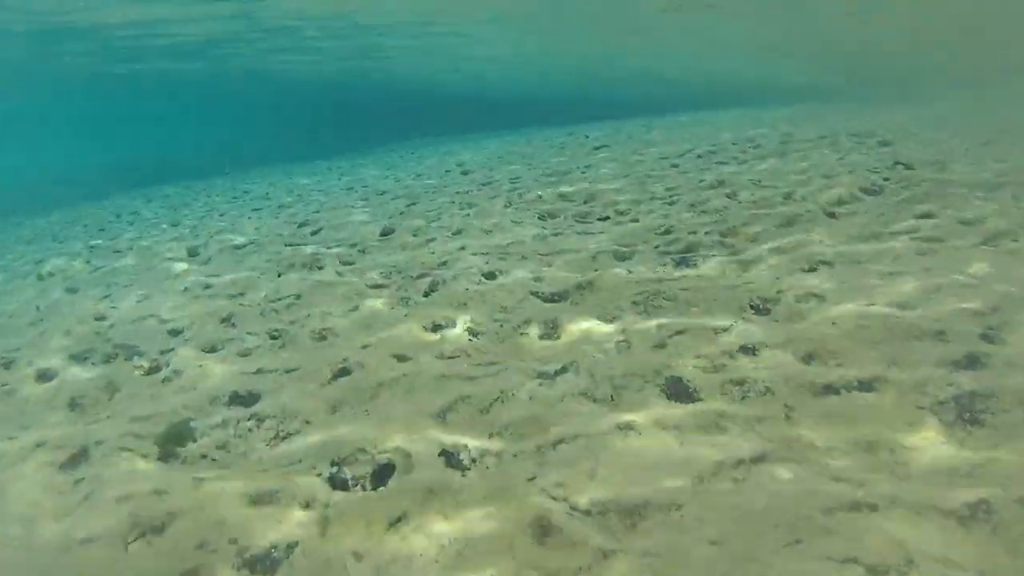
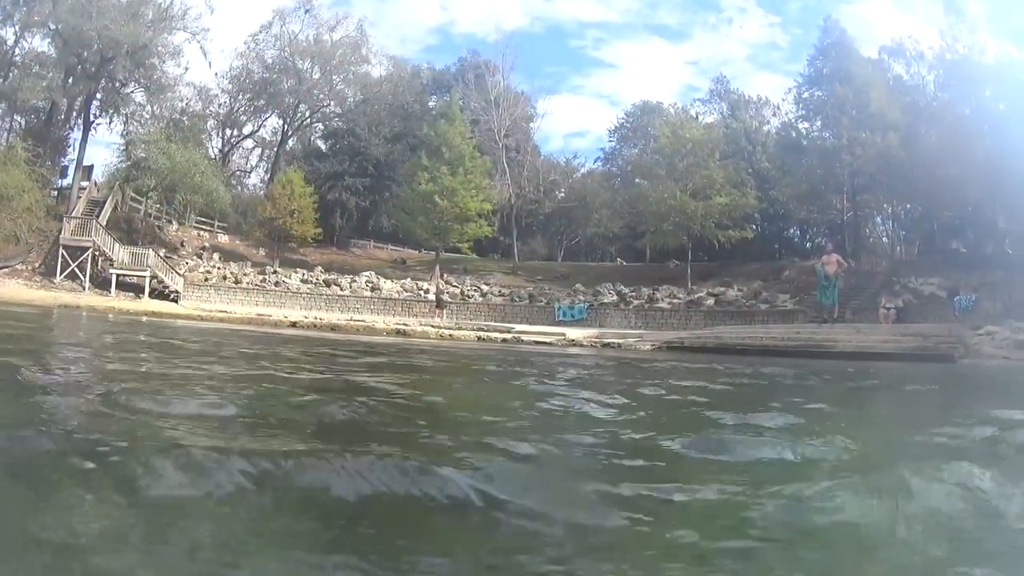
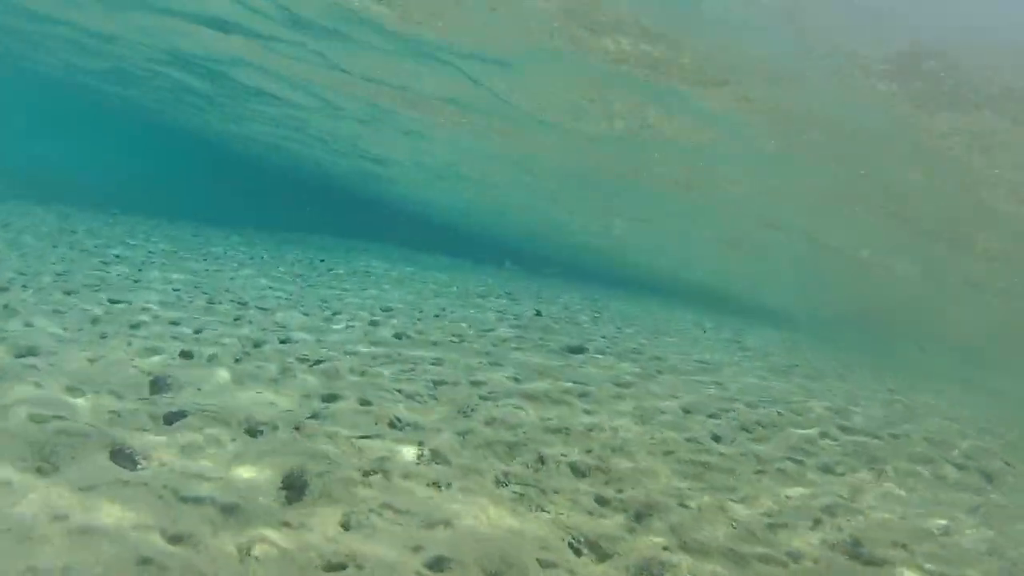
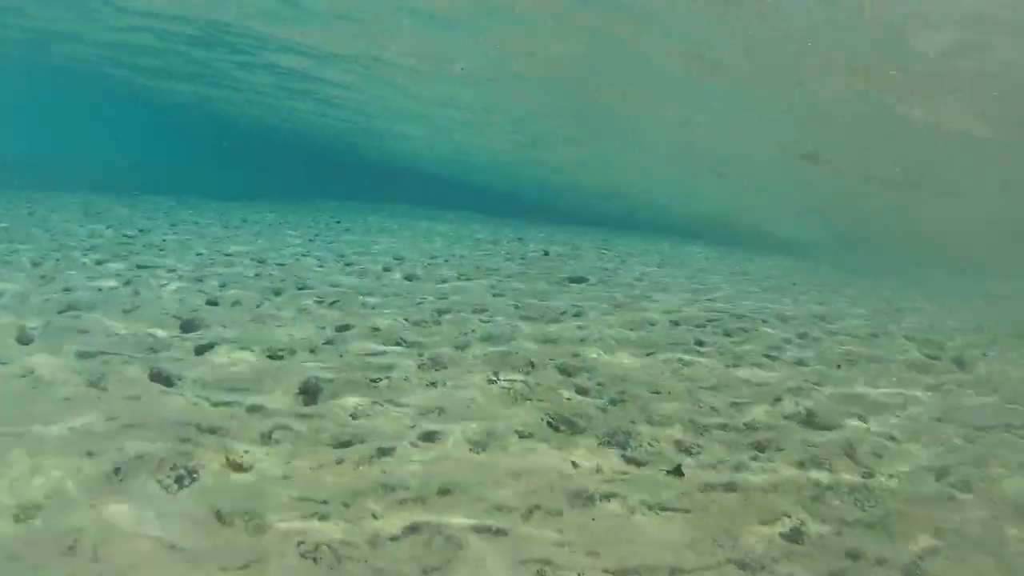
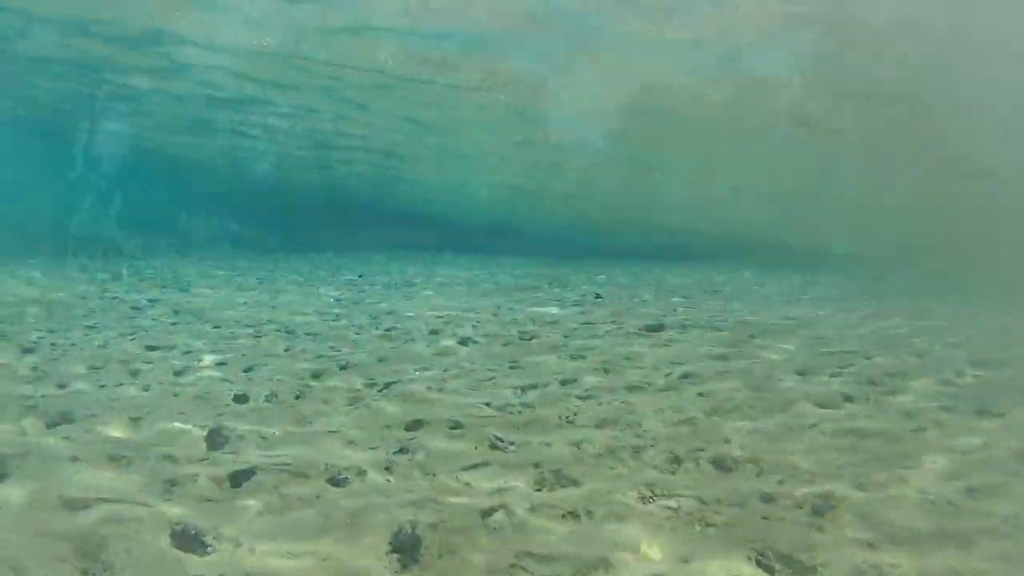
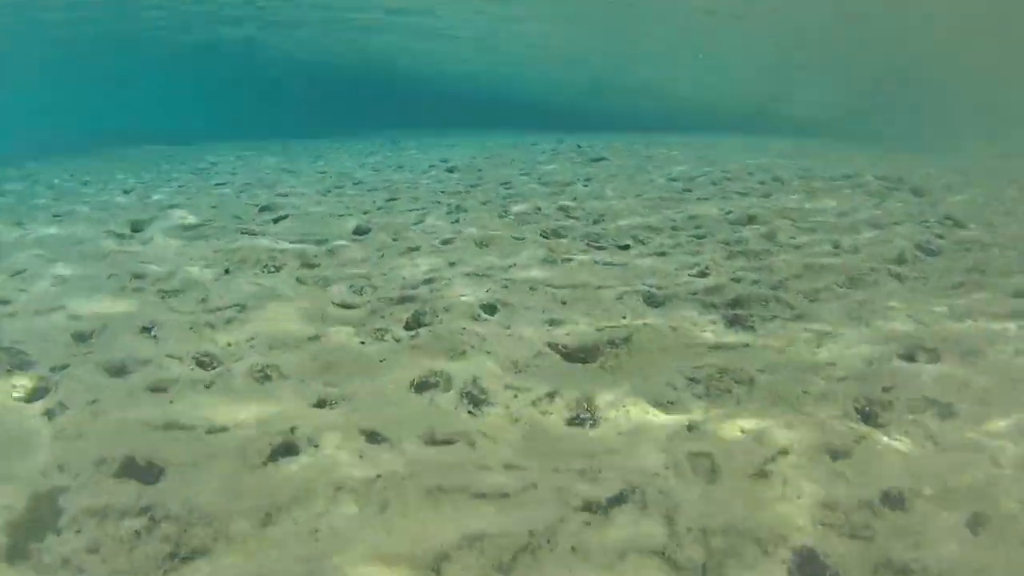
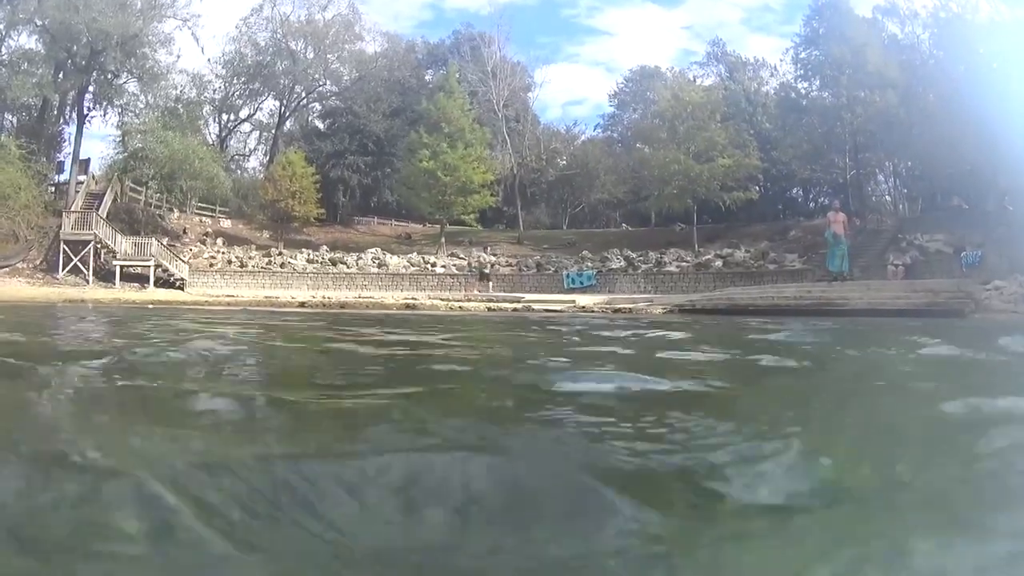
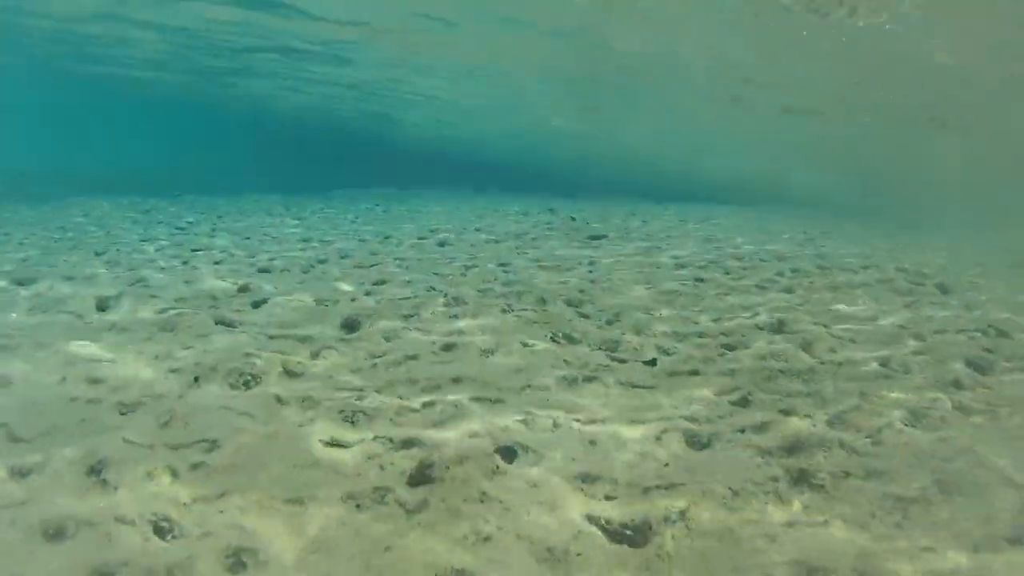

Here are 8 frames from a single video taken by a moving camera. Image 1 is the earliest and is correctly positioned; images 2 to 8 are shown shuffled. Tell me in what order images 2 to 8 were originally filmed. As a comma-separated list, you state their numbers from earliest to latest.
6, 8, 4, 3, 5, 2, 7
